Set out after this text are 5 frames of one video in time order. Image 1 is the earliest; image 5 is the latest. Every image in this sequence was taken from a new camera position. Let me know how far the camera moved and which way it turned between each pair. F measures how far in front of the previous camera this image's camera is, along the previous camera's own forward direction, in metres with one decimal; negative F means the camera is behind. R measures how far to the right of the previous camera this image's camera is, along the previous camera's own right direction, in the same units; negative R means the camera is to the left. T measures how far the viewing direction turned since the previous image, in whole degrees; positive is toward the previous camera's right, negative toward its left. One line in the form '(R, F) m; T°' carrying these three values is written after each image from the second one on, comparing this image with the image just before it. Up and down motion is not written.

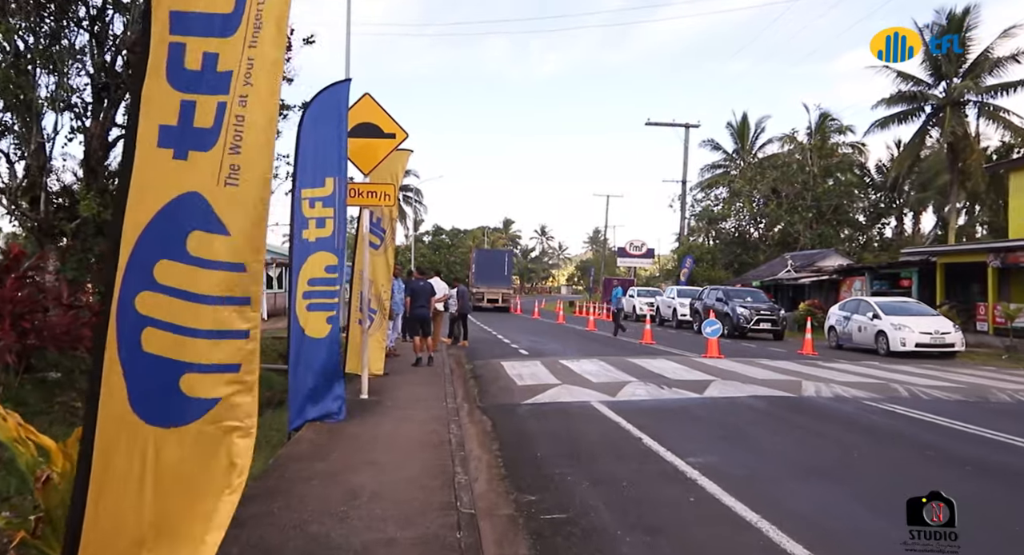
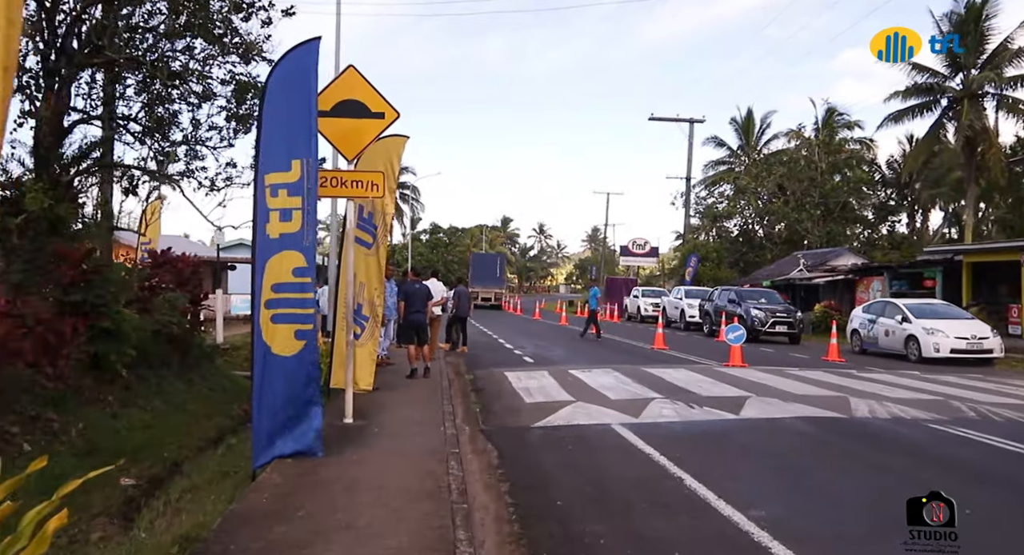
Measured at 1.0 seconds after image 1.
(-0.1, +1.3) m; 0°
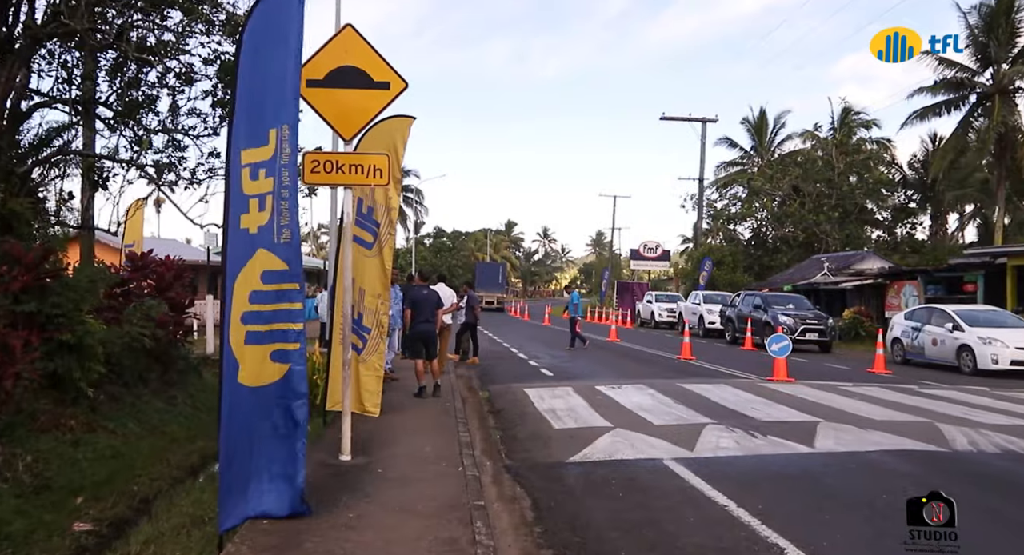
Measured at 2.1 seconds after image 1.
(-0.3, +1.4) m; 0°
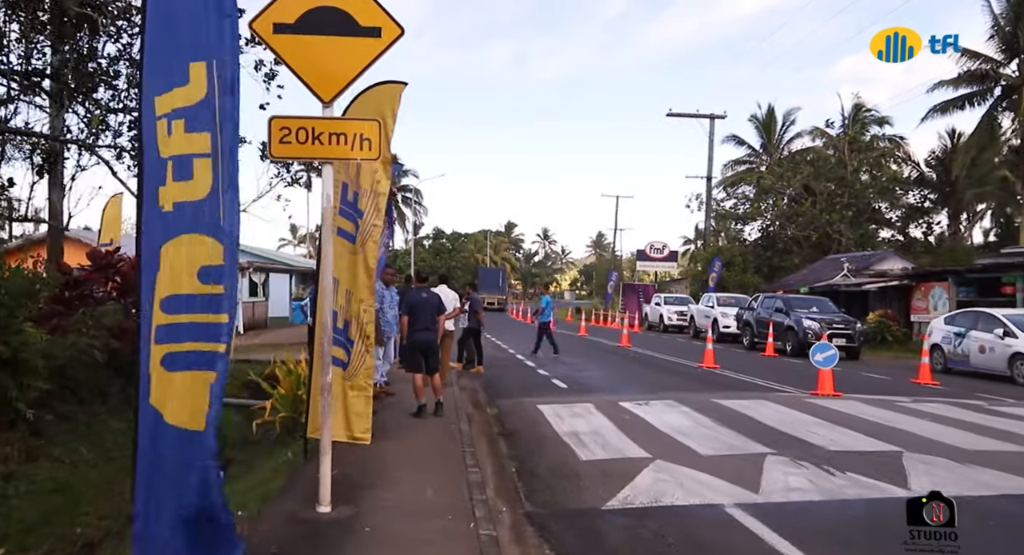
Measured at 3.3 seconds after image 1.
(-0.2, +1.4) m; 0°
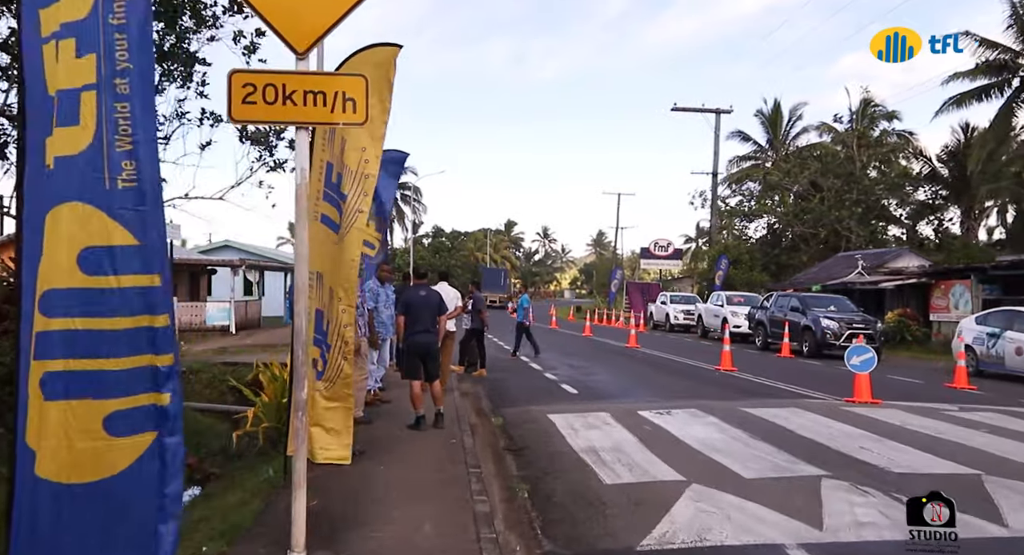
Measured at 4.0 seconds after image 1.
(-0.1, +1.0) m; 0°
